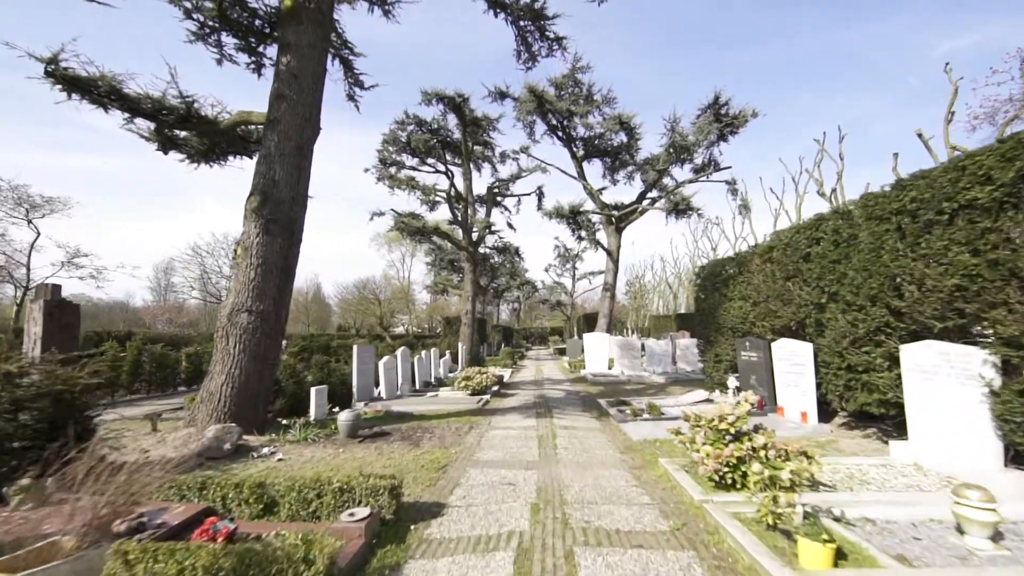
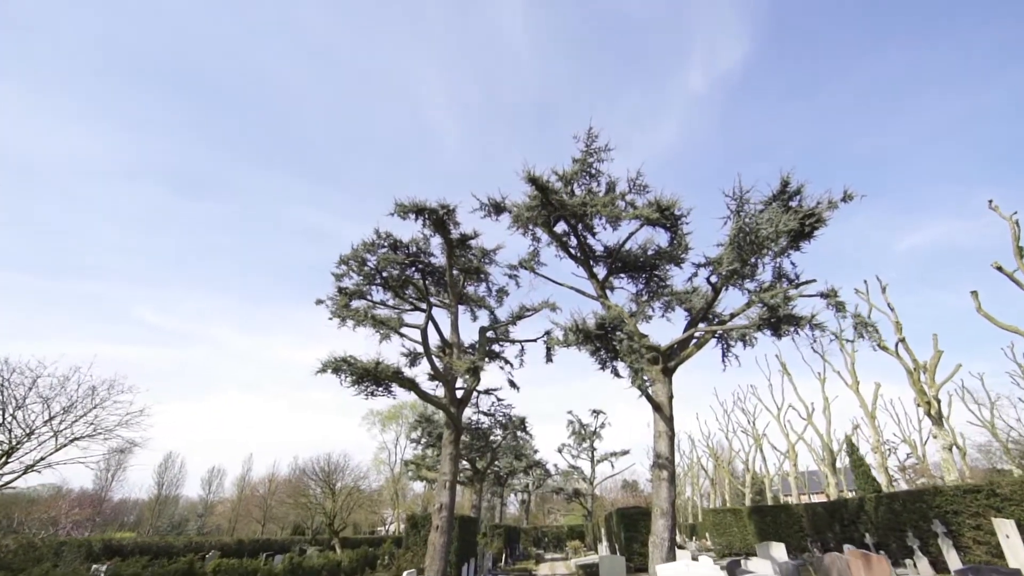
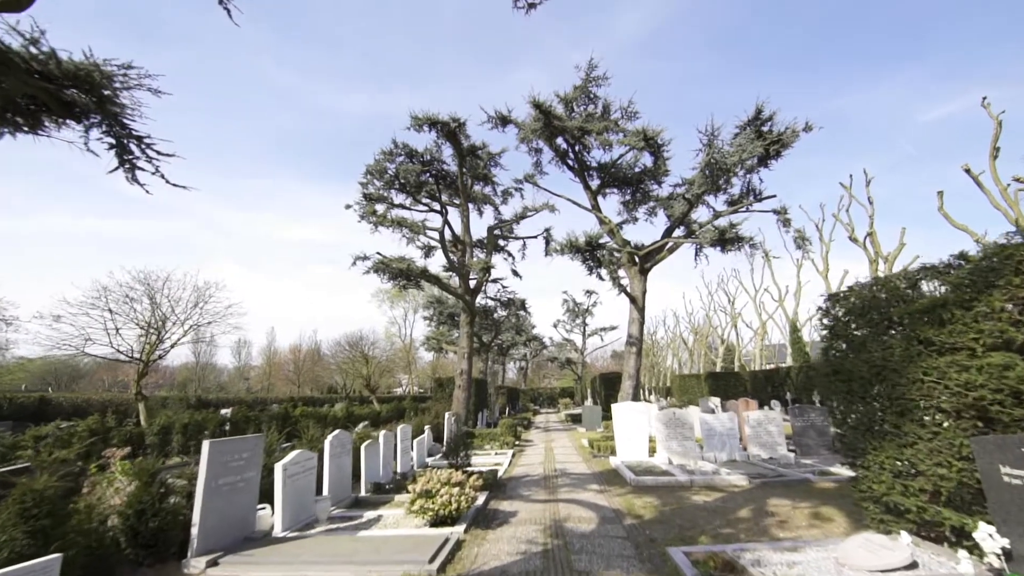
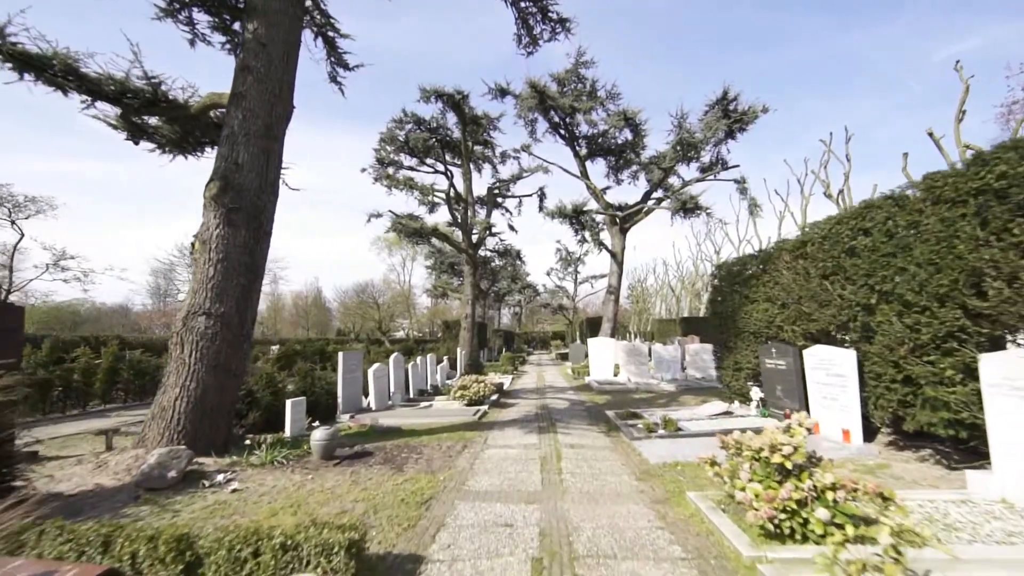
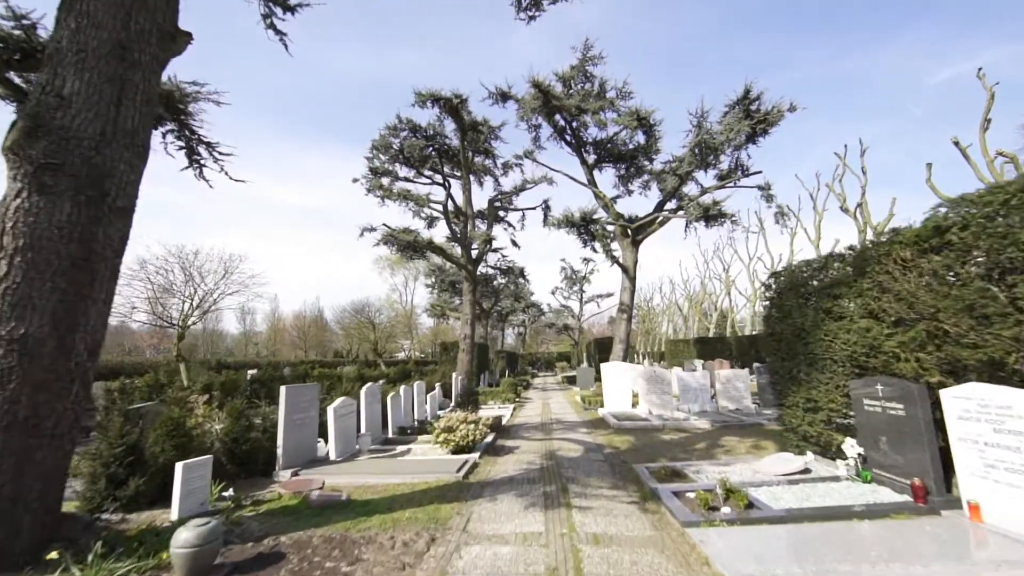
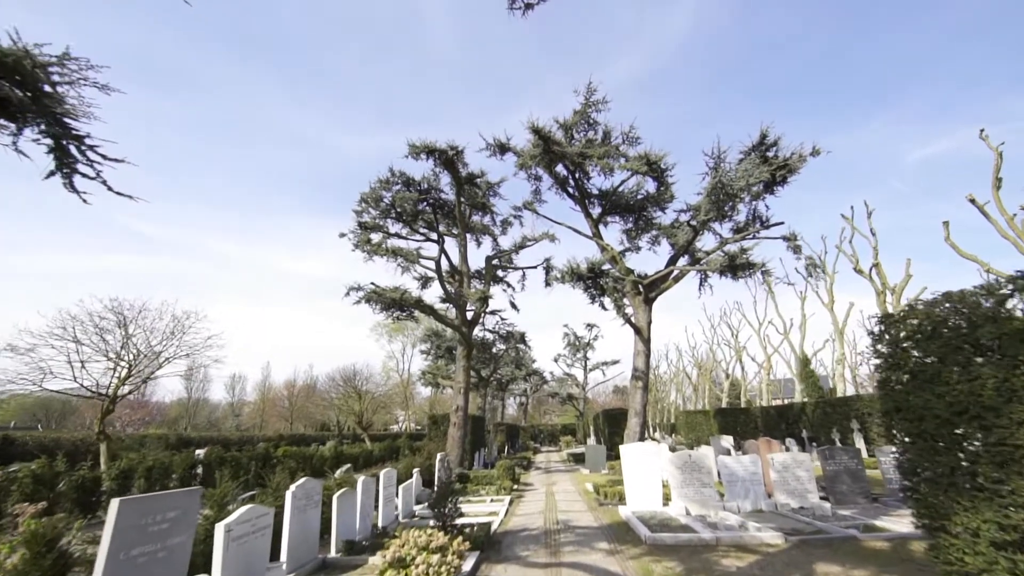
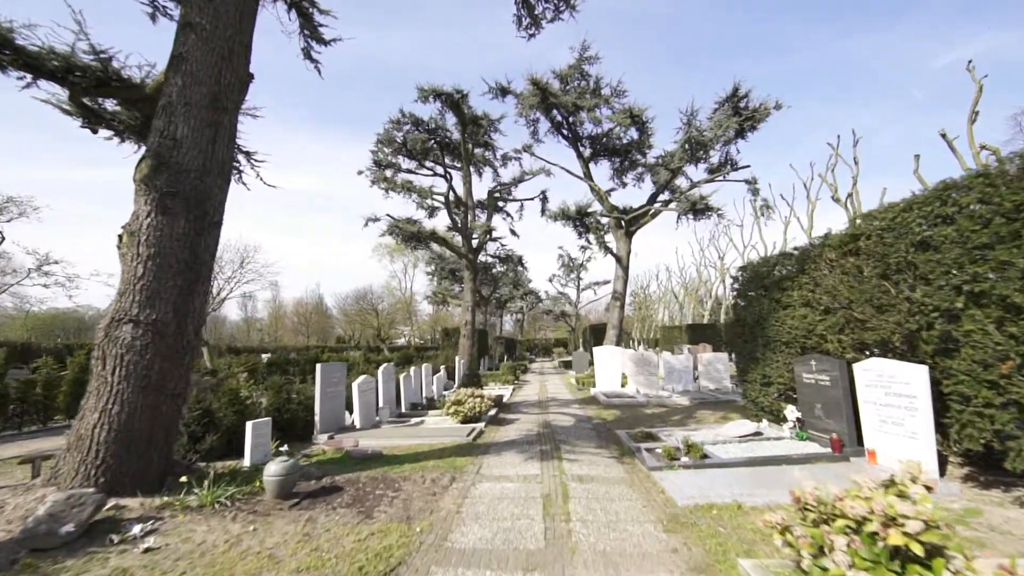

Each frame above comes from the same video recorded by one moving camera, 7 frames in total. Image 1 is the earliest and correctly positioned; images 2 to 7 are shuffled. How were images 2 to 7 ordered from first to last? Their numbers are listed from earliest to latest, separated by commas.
4, 7, 5, 3, 6, 2
